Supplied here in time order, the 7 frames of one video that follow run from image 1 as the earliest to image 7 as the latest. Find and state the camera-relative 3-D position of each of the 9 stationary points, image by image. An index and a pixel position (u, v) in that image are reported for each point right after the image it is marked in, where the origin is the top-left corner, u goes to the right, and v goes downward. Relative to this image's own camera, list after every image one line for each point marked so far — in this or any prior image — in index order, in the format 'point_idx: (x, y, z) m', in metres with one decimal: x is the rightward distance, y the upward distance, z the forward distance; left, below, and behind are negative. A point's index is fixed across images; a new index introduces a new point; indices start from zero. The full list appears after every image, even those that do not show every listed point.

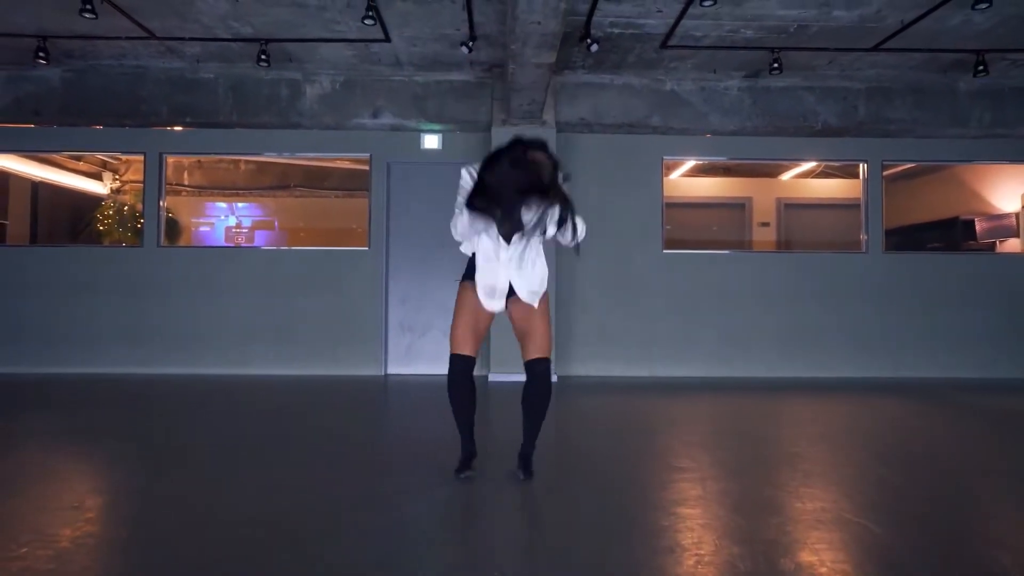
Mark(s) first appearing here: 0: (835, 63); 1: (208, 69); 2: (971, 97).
0: (+2.6, +1.8, +5.8) m
1: (-2.7, +1.9, +6.2) m
2: (+4.2, +1.8, +6.6) m
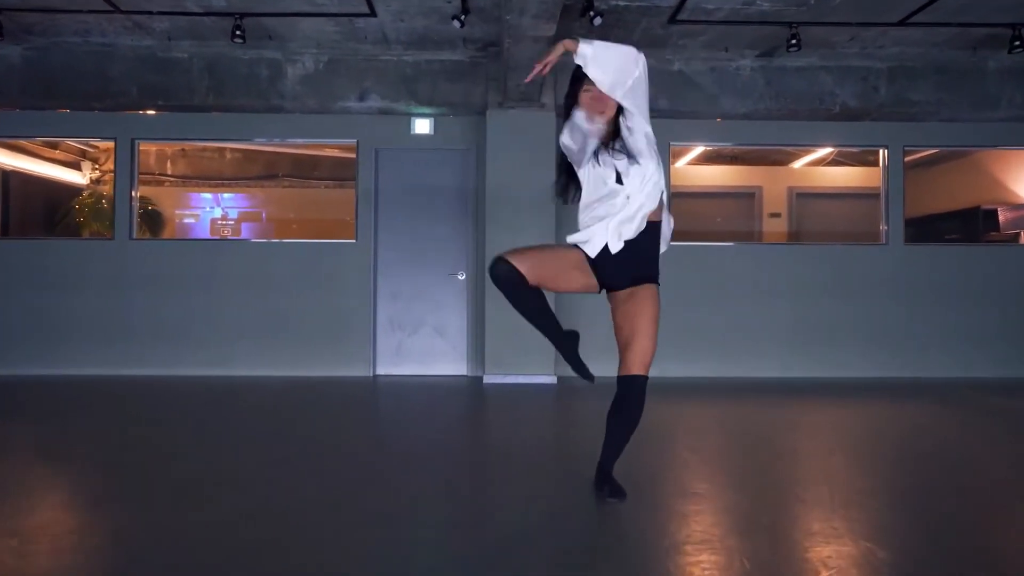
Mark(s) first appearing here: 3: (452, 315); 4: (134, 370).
0: (+2.6, +1.9, +5.4) m
1: (-2.7, +2.0, +5.8) m
2: (+4.2, +1.8, +6.2) m
3: (-0.5, -0.2, +6.2) m
4: (-3.2, -0.7, +6.2) m
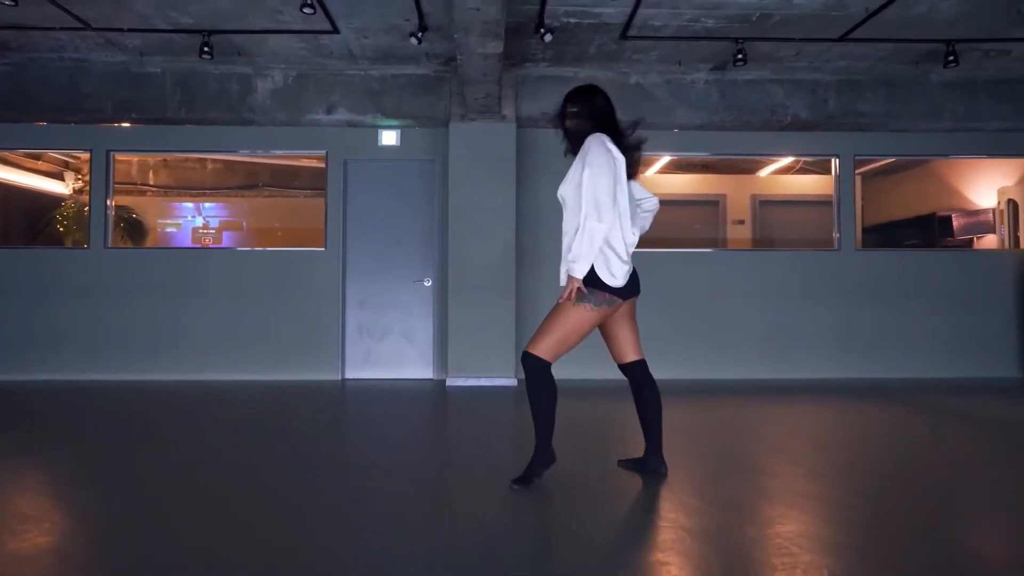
0: (+2.3, +1.9, +5.6) m
1: (-3.0, +1.9, +6.0) m
2: (+3.9, +1.8, +6.4) m
3: (-0.8, -0.3, +6.4) m
4: (-3.5, -0.8, +6.4) m
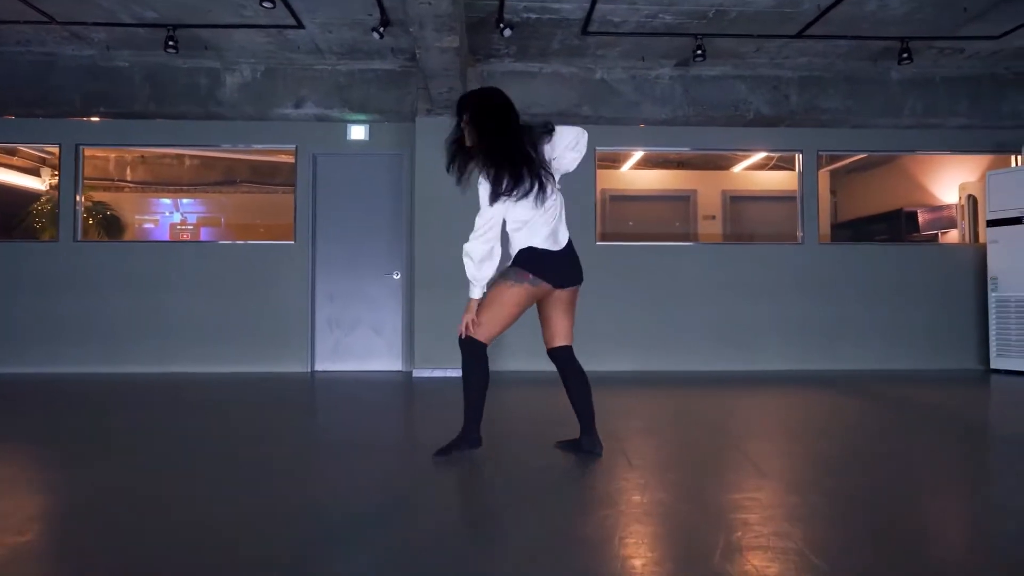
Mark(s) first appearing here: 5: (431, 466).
0: (+2.0, +1.9, +5.7) m
1: (-3.3, +2.0, +6.0) m
2: (+3.6, +1.9, +6.5) m
3: (-1.1, -0.2, +6.5) m
4: (-3.8, -0.7, +6.4) m
5: (-0.4, -0.9, +3.8) m
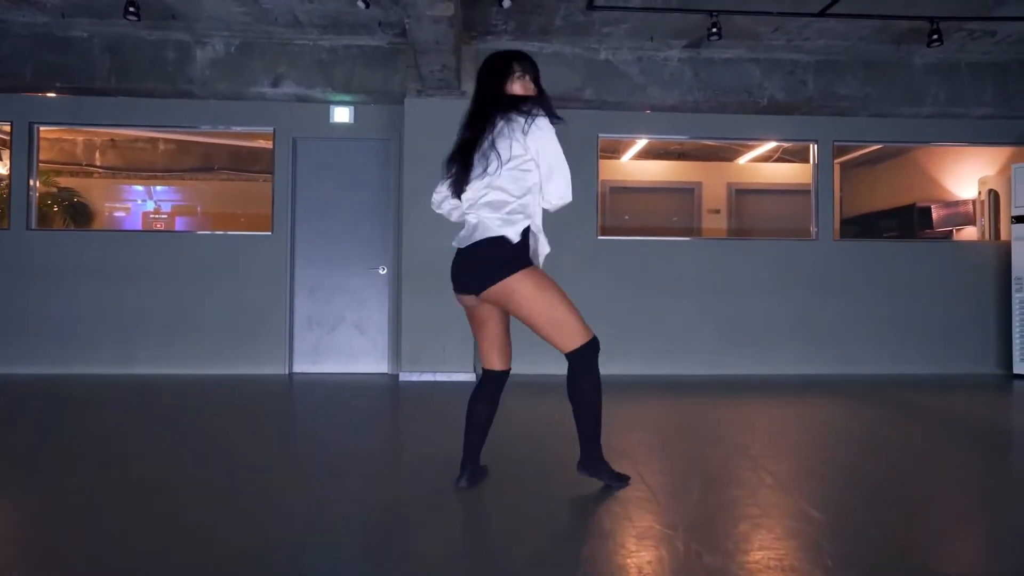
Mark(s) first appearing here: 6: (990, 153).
0: (+2.0, +1.9, +5.3) m
1: (-3.3, +2.0, +5.5) m
2: (+3.6, +1.9, +6.1) m
3: (-1.2, -0.2, +6.0) m
4: (-3.8, -0.7, +5.9) m
5: (-0.4, -0.9, +3.4) m
6: (+4.4, +1.2, +6.6) m
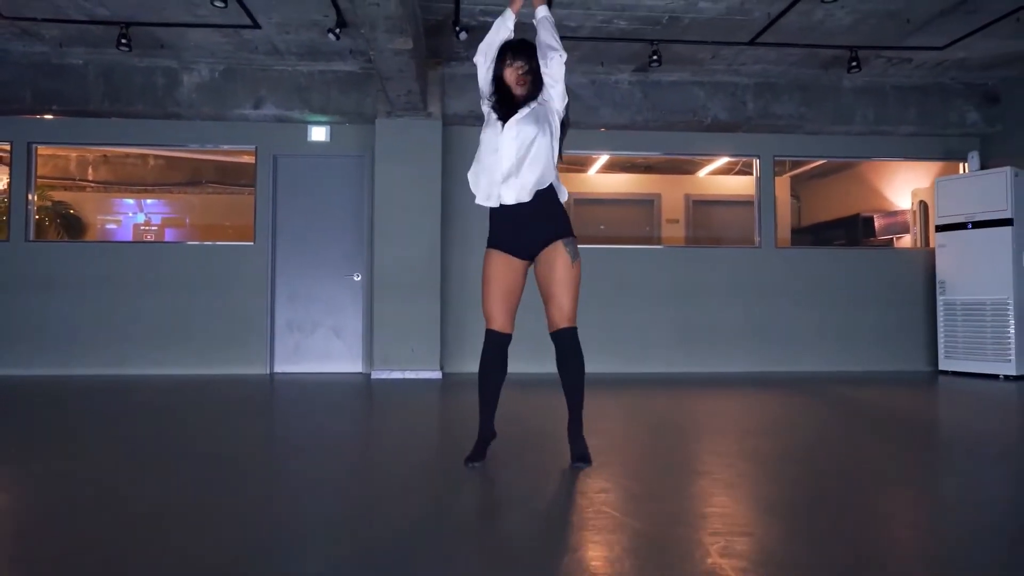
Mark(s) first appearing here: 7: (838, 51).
0: (+1.7, +1.9, +5.8) m
1: (-3.6, +2.0, +6.0) m
2: (+3.2, +1.8, +6.7) m
3: (-1.5, -0.3, +6.5) m
4: (-4.1, -0.7, +6.3) m
5: (-0.7, -0.9, +3.8) m
6: (+4.1, +1.2, +7.1) m
7: (+2.6, +1.9, +5.7) m
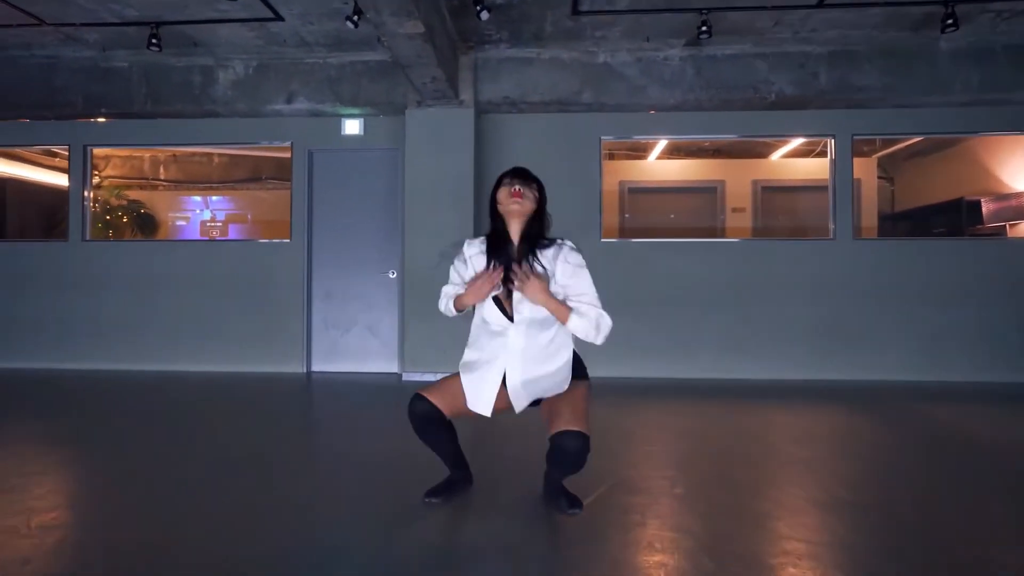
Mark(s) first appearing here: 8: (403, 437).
0: (+2.0, +1.9, +5.2) m
1: (-3.3, +2.0, +6.0) m
2: (+3.6, +1.9, +5.8) m
3: (-1.1, -0.2, +6.3) m
4: (-3.8, -0.7, +6.4) m
5: (-0.7, -1.0, +3.5) m
6: (+4.5, +1.3, +6.1) m
7: (+2.9, +1.9, +5.0) m
8: (-0.7, -1.0, +4.4) m
